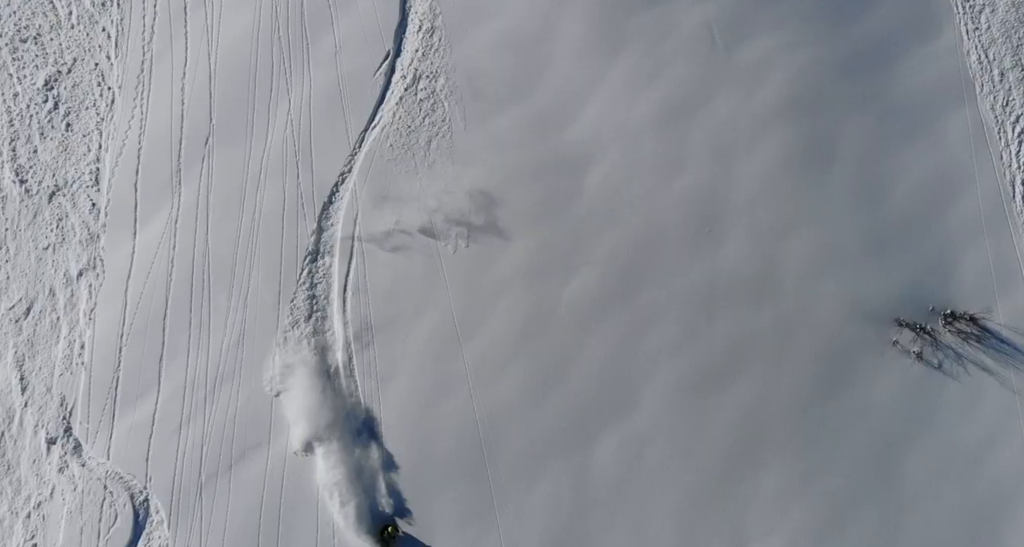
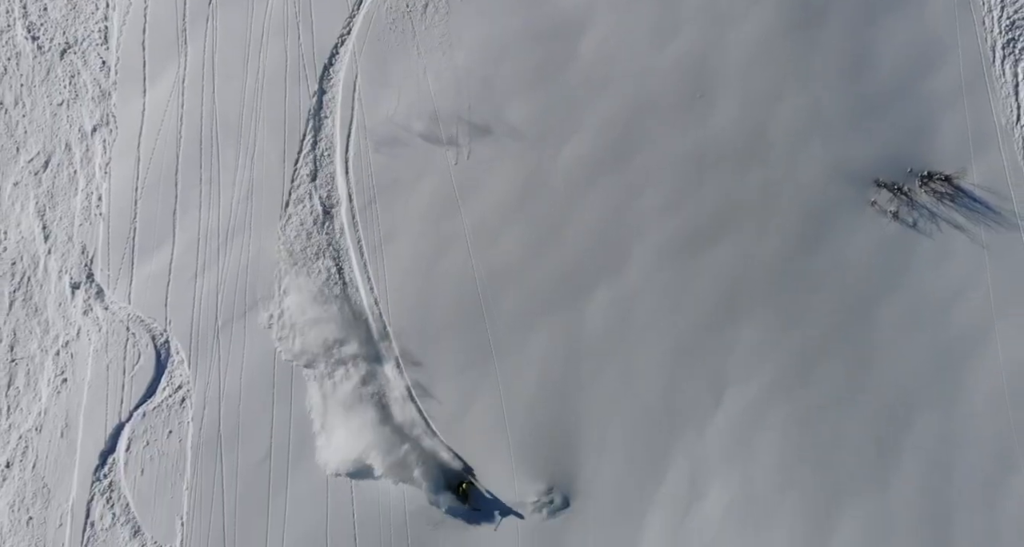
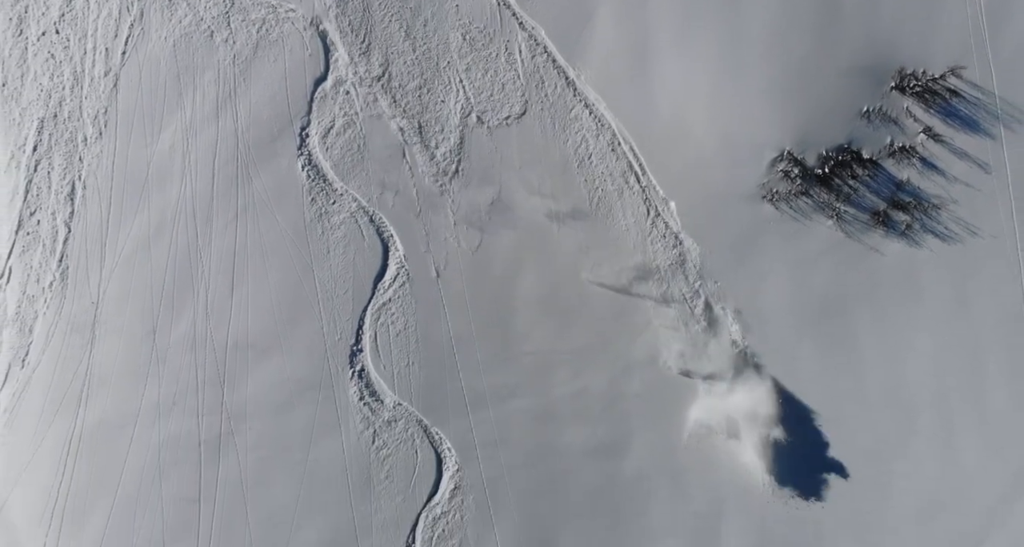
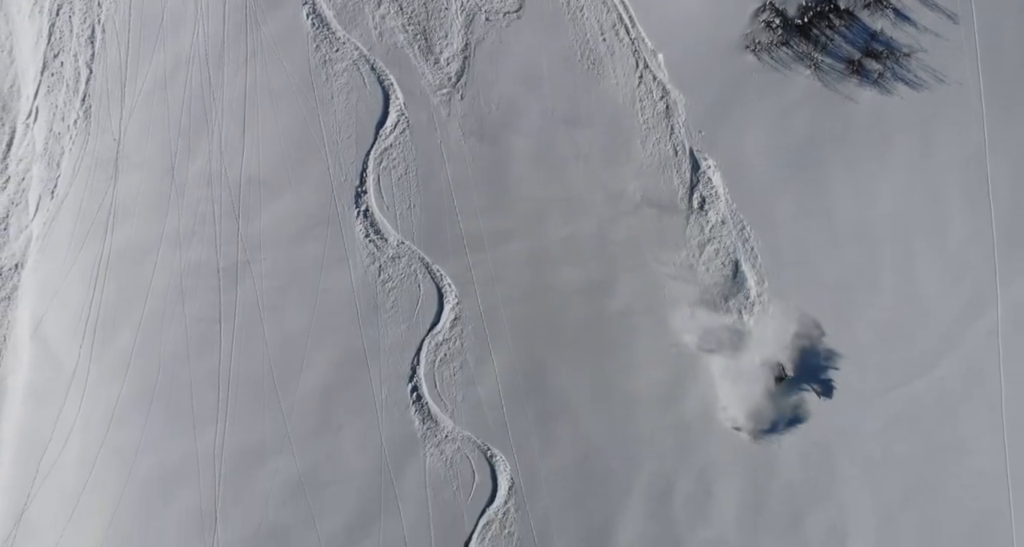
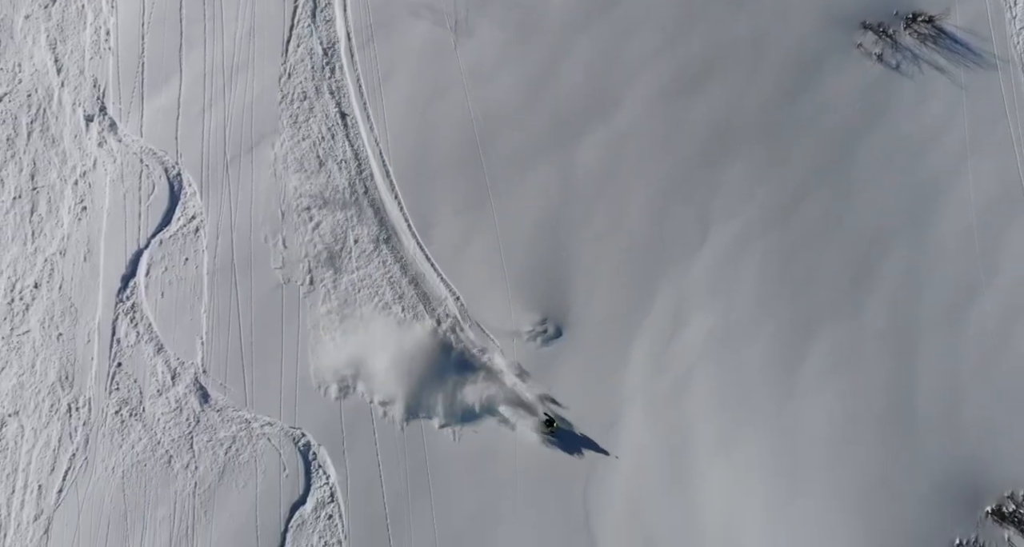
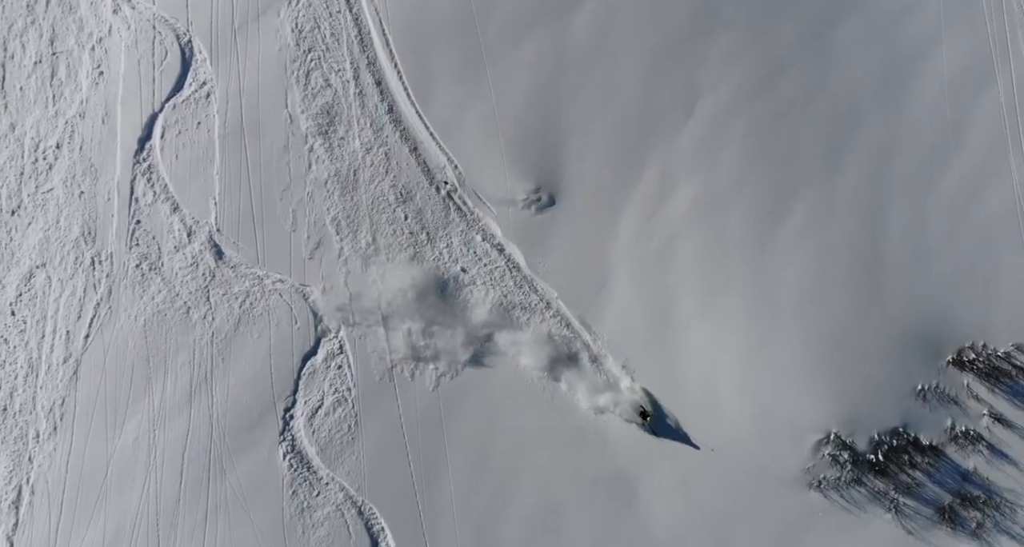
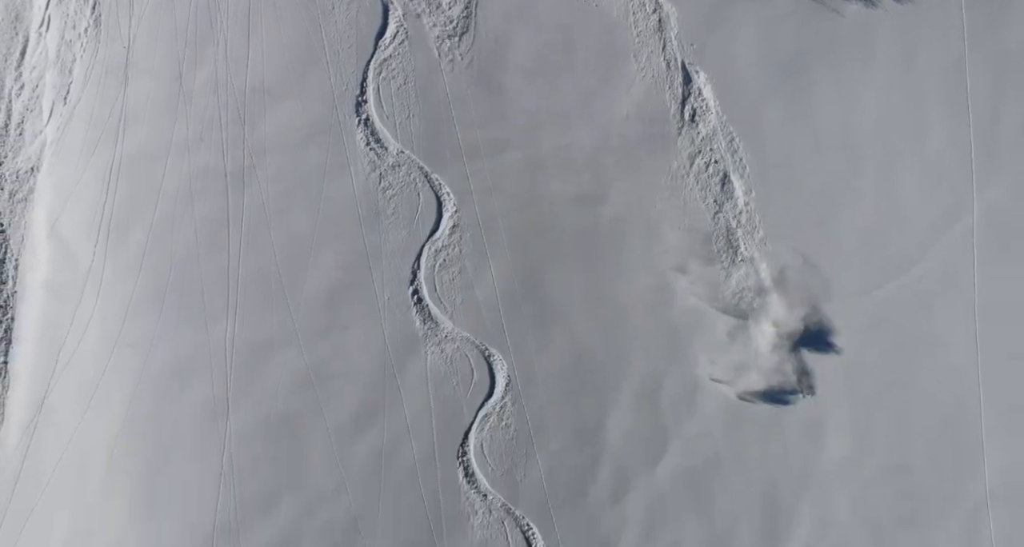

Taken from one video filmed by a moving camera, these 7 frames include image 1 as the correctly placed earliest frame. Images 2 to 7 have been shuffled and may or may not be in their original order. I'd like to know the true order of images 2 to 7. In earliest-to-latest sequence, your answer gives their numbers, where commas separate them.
2, 5, 6, 3, 4, 7
